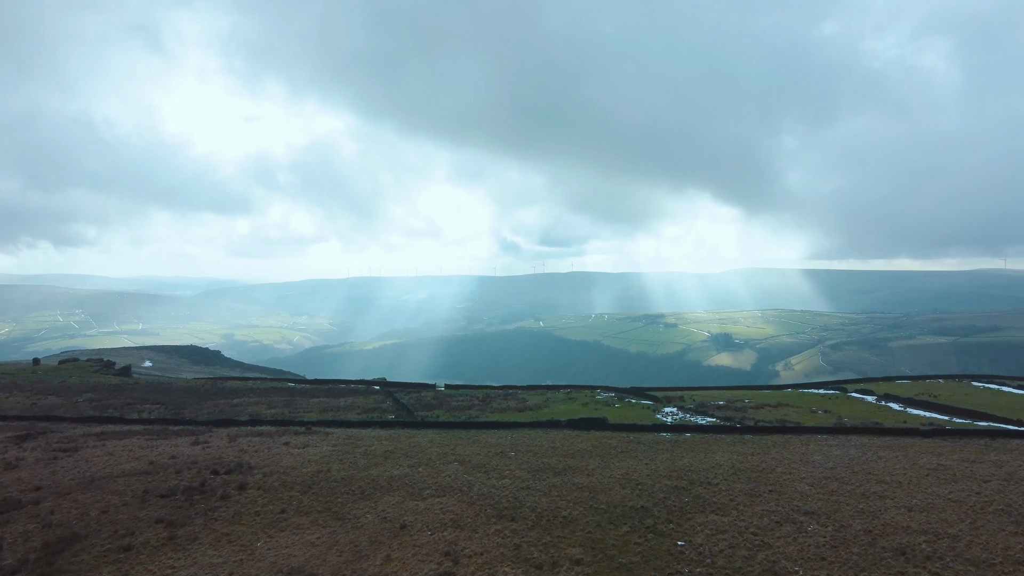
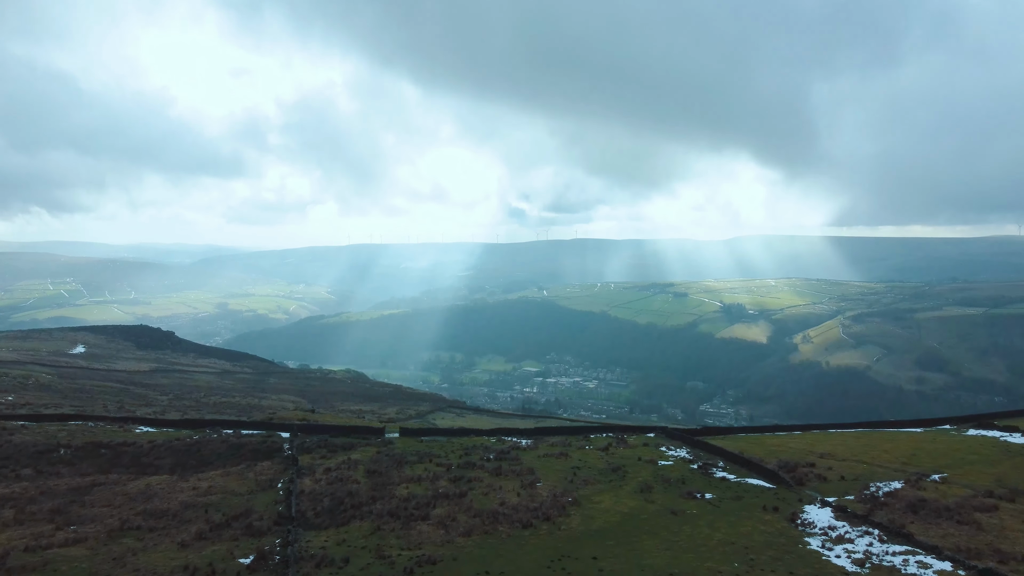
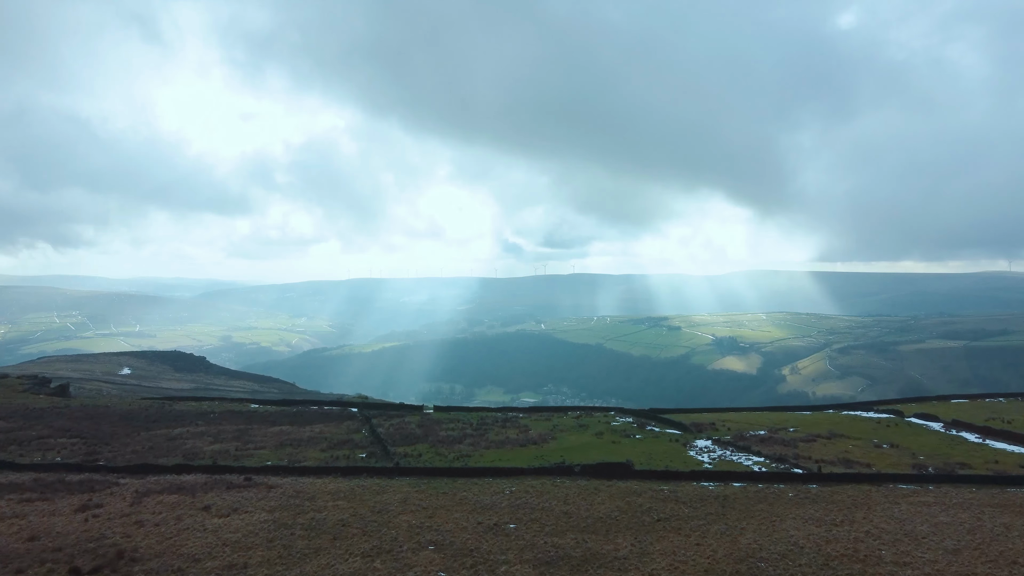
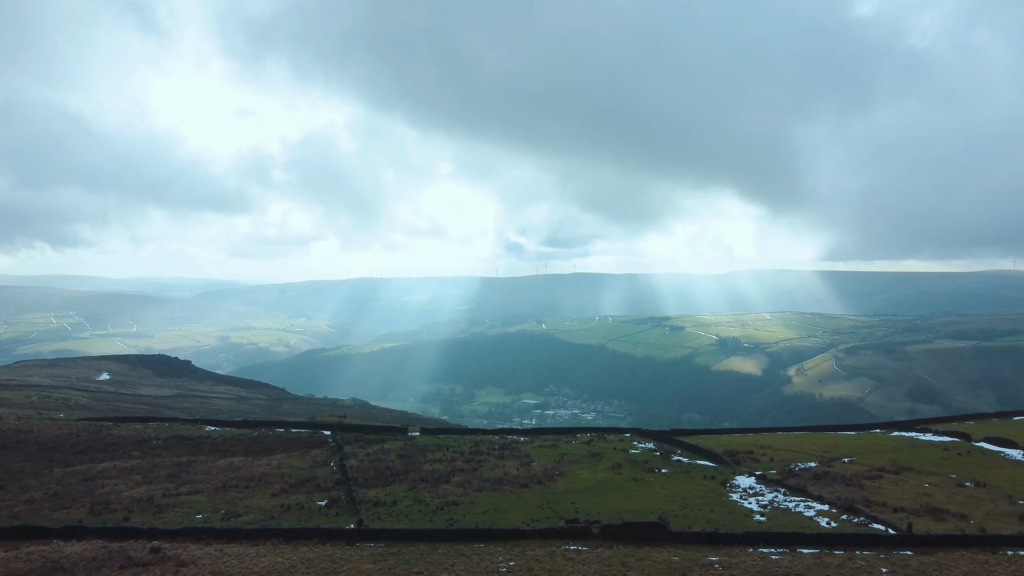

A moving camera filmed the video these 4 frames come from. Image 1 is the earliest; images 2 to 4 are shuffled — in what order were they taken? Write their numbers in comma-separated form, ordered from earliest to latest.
3, 4, 2
